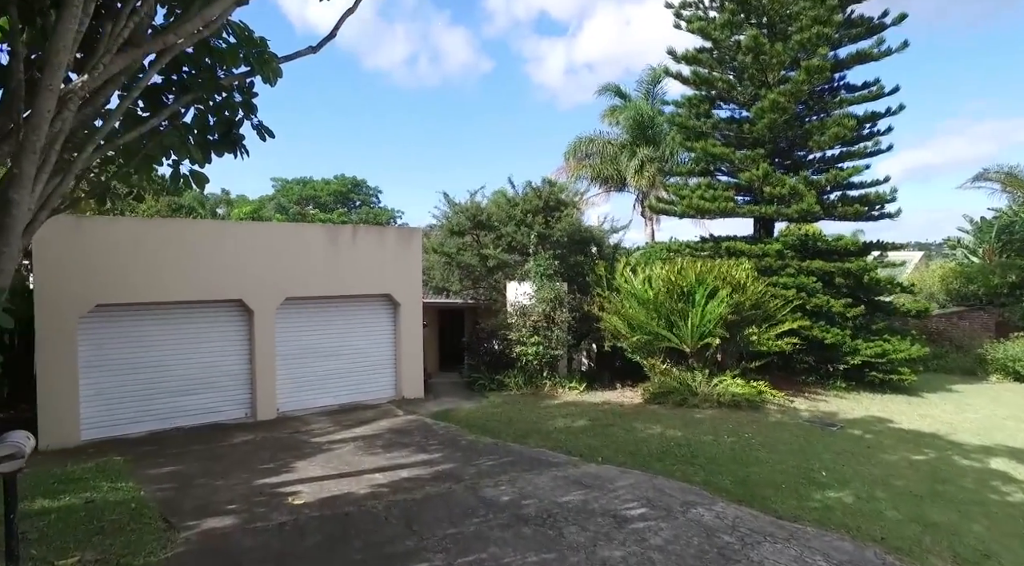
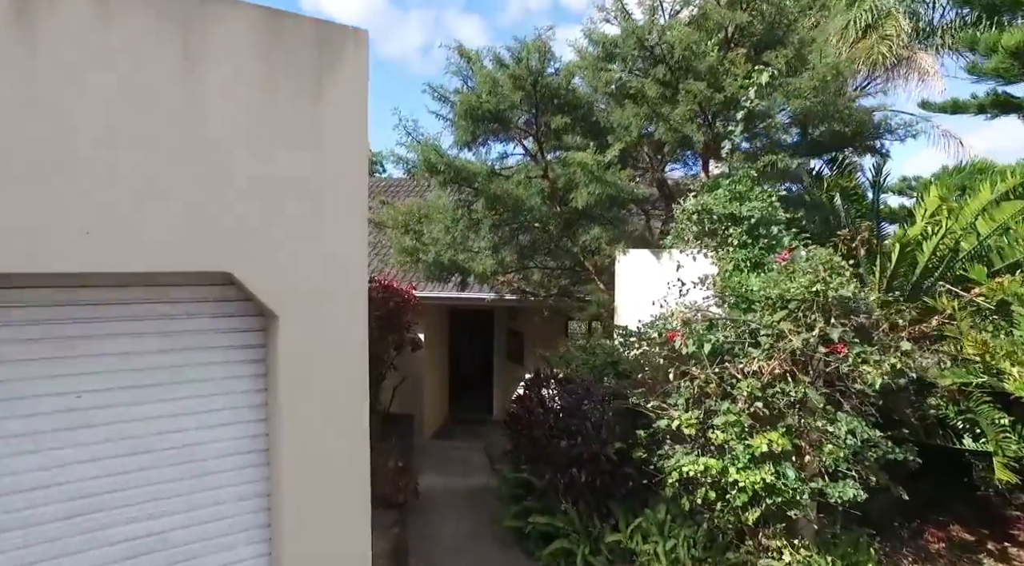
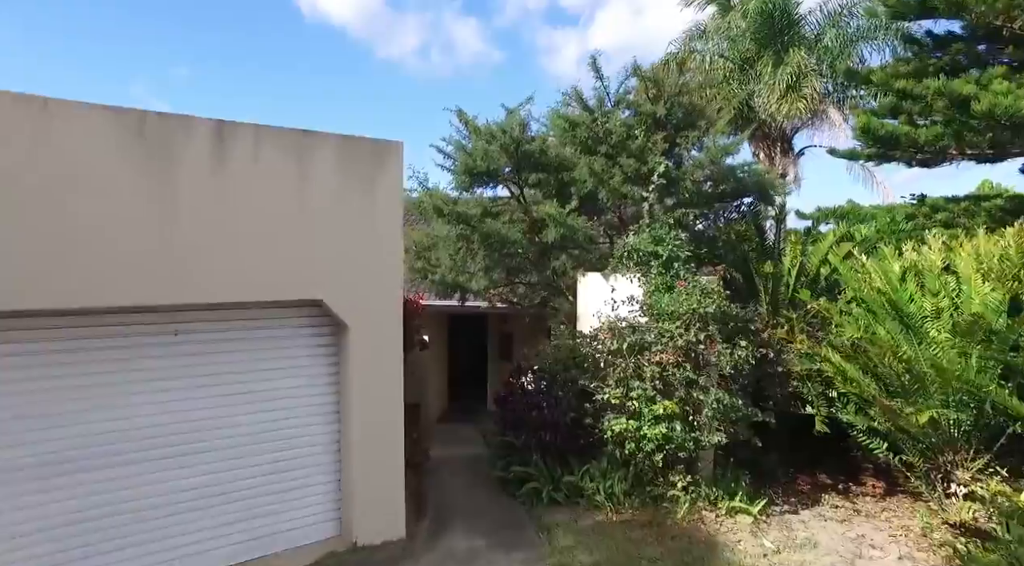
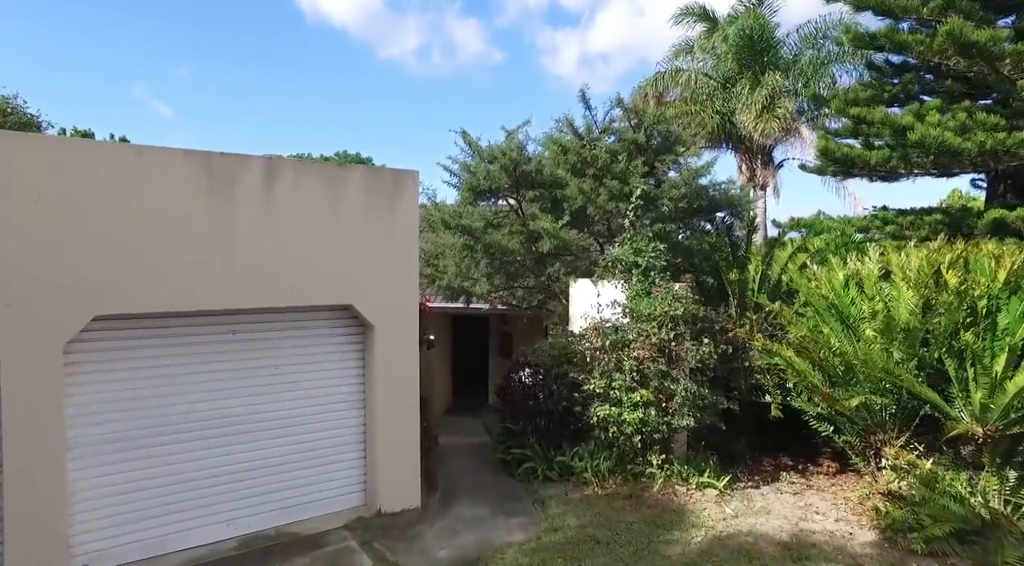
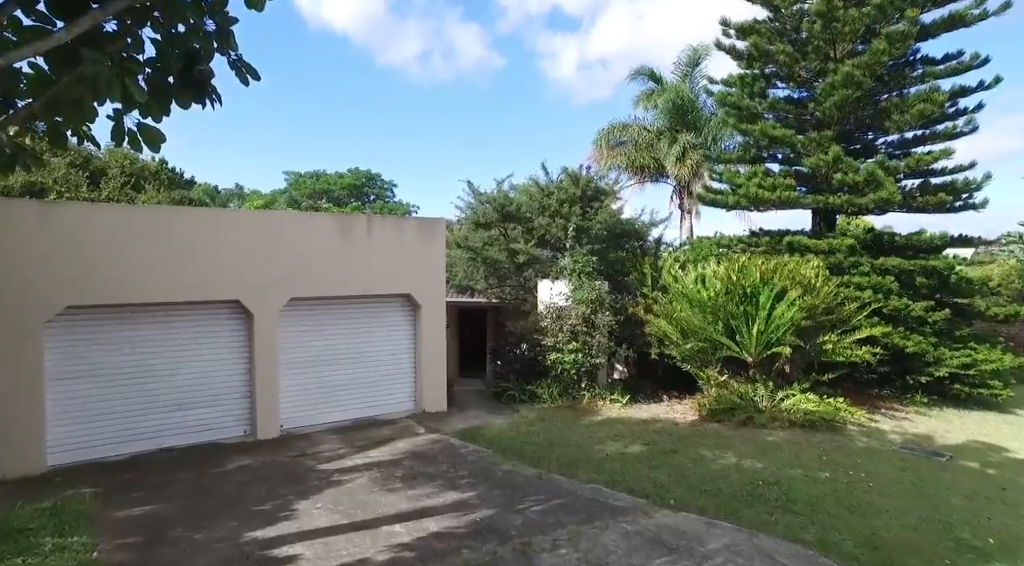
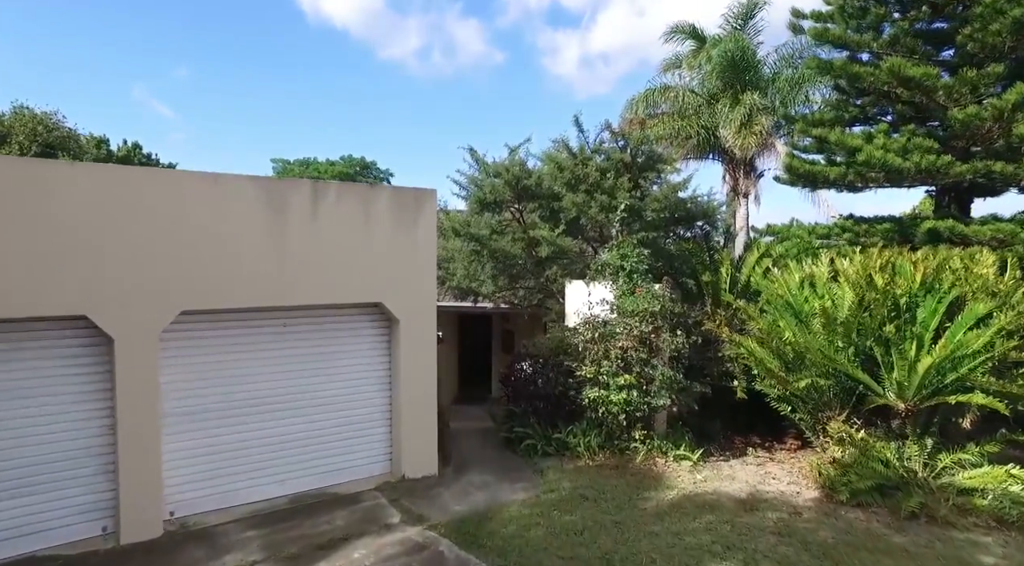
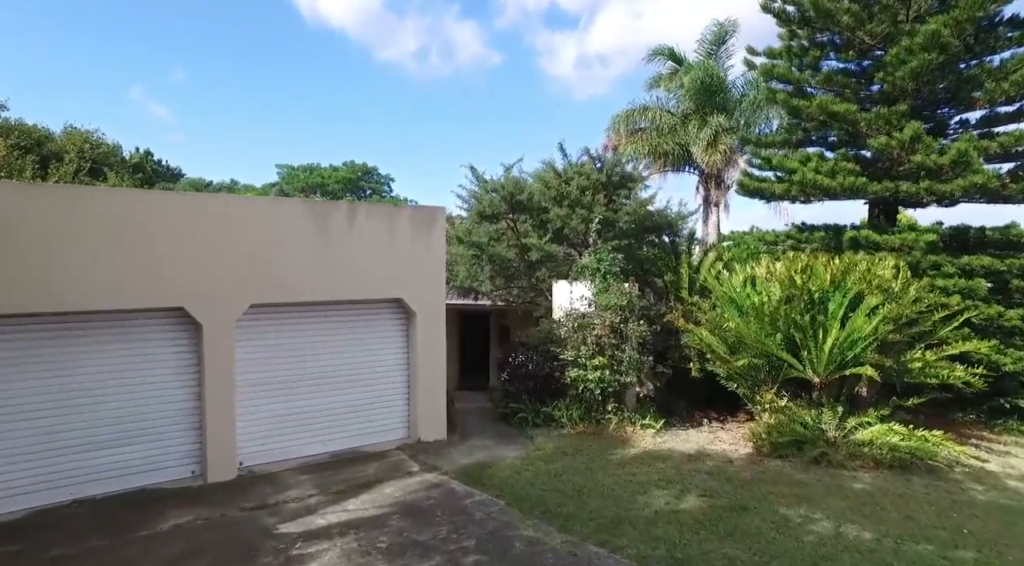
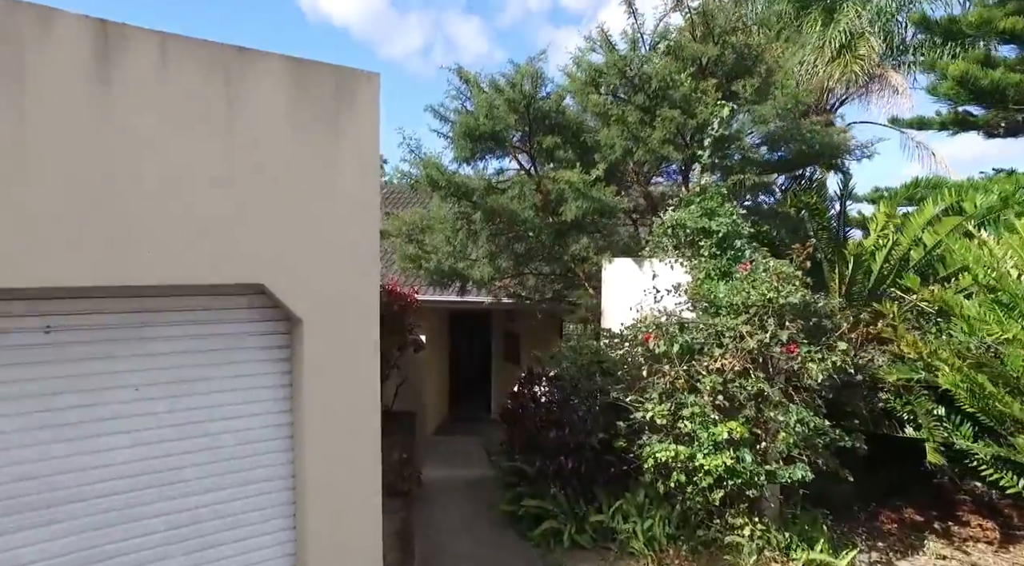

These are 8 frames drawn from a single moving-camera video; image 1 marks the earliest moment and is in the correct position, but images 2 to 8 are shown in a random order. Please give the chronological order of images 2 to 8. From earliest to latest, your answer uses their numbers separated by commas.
5, 7, 6, 4, 3, 8, 2
